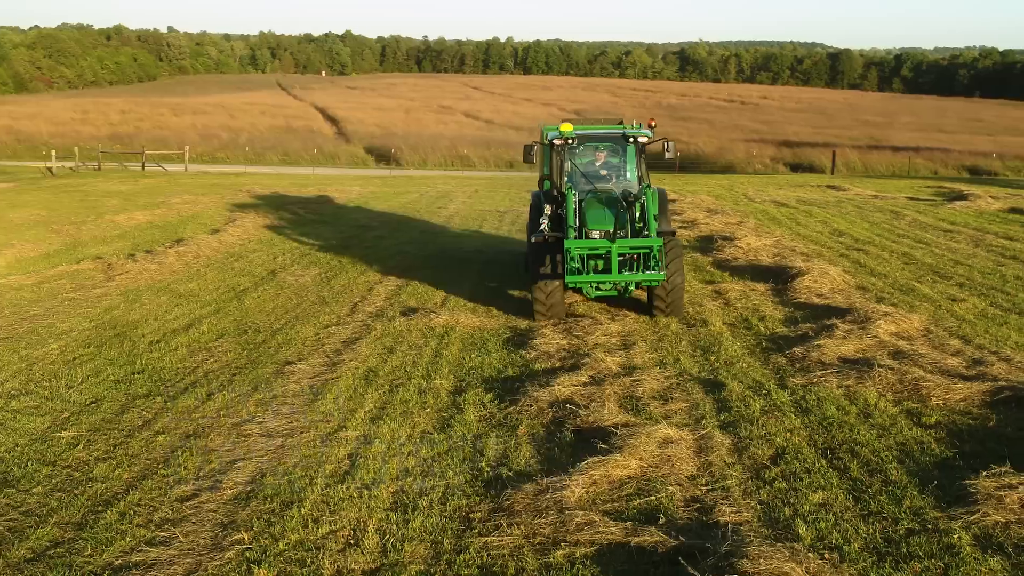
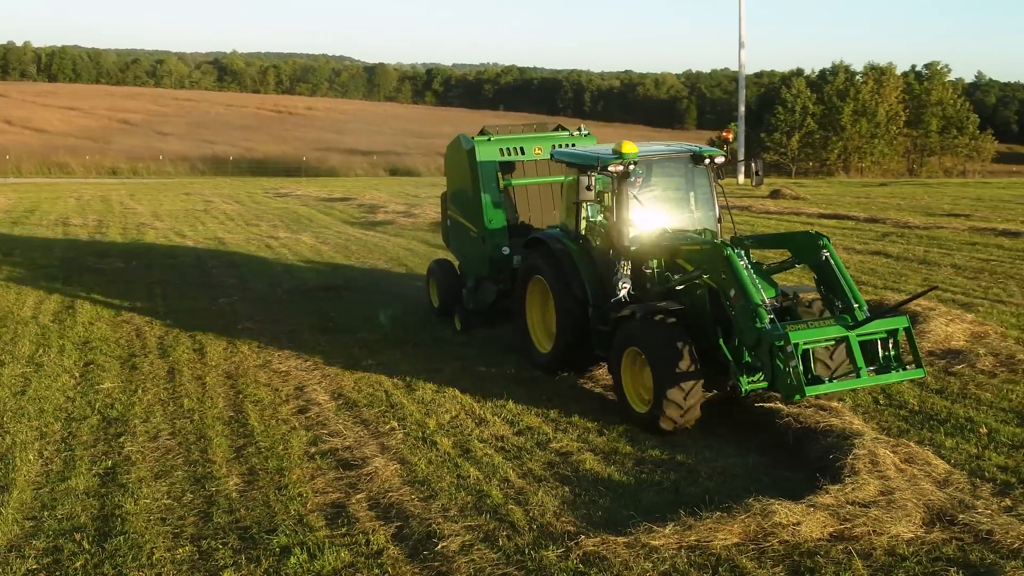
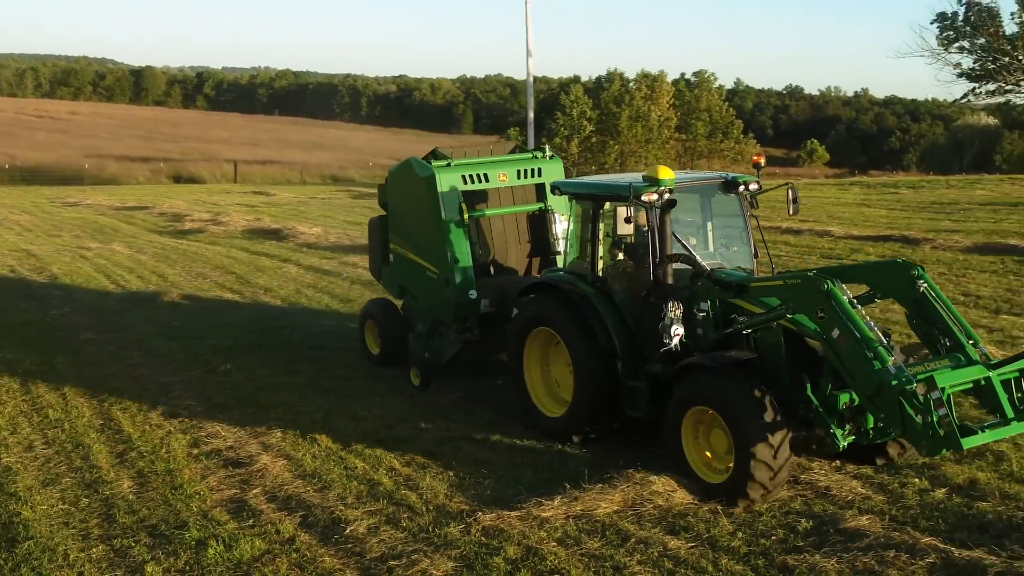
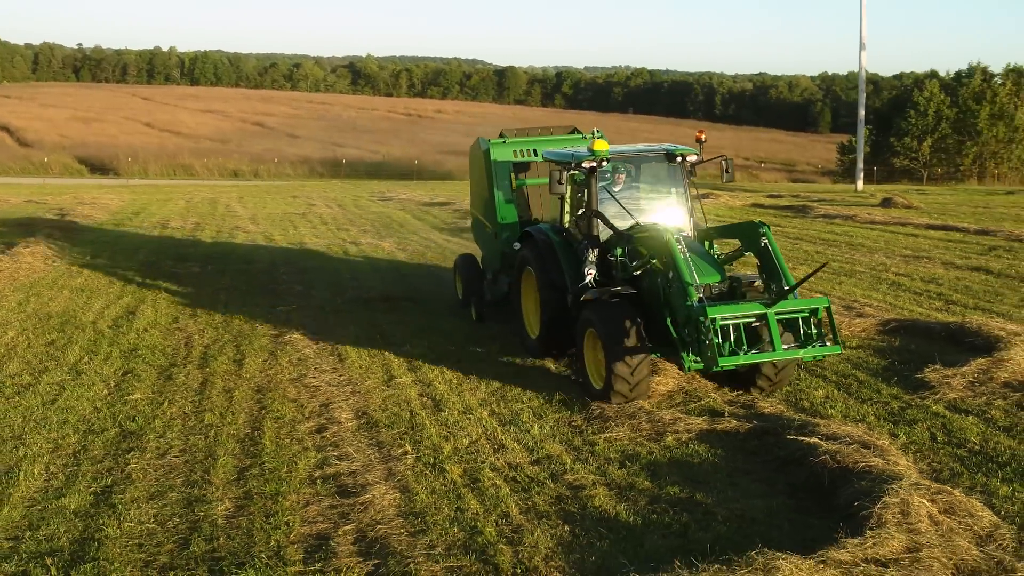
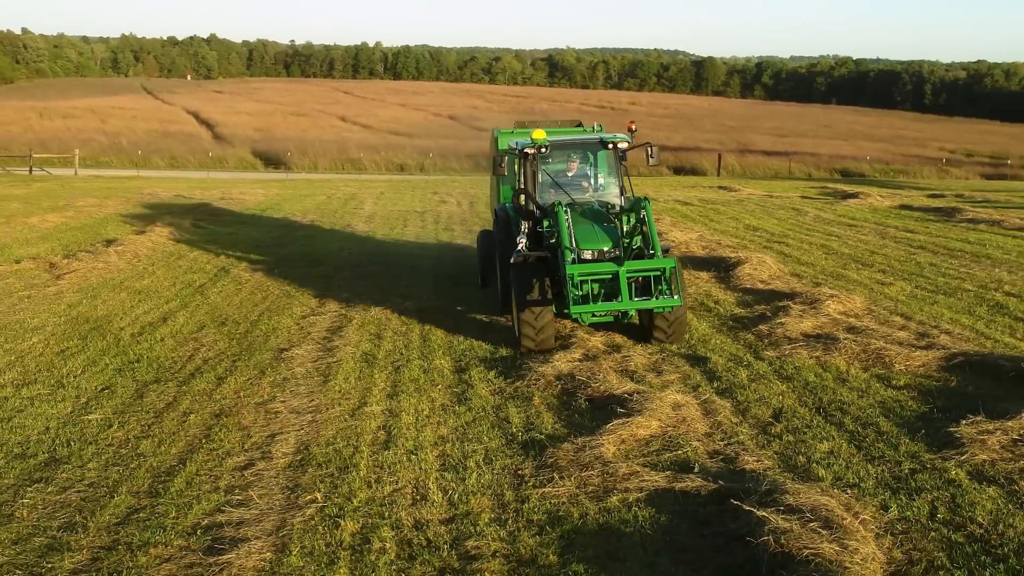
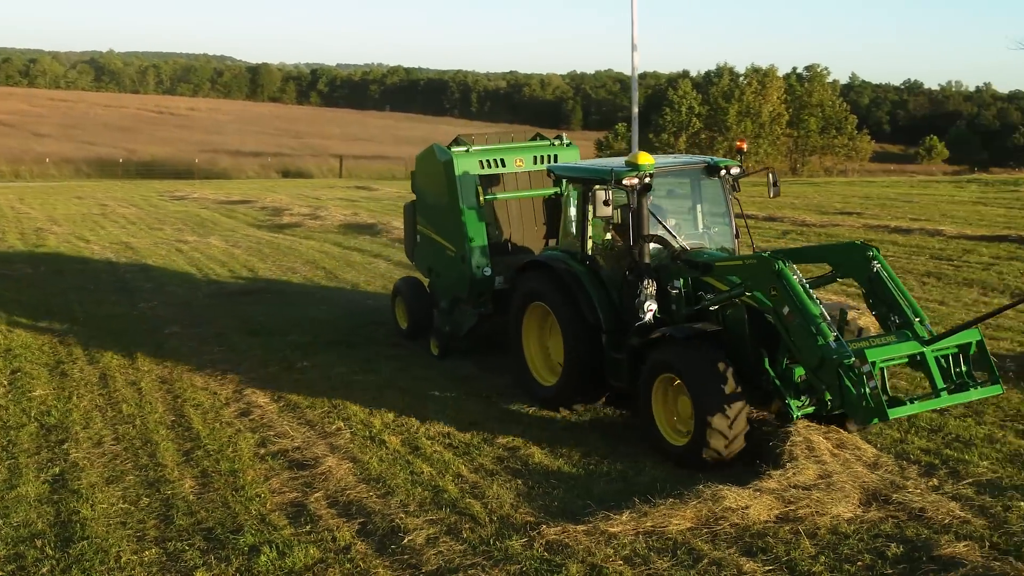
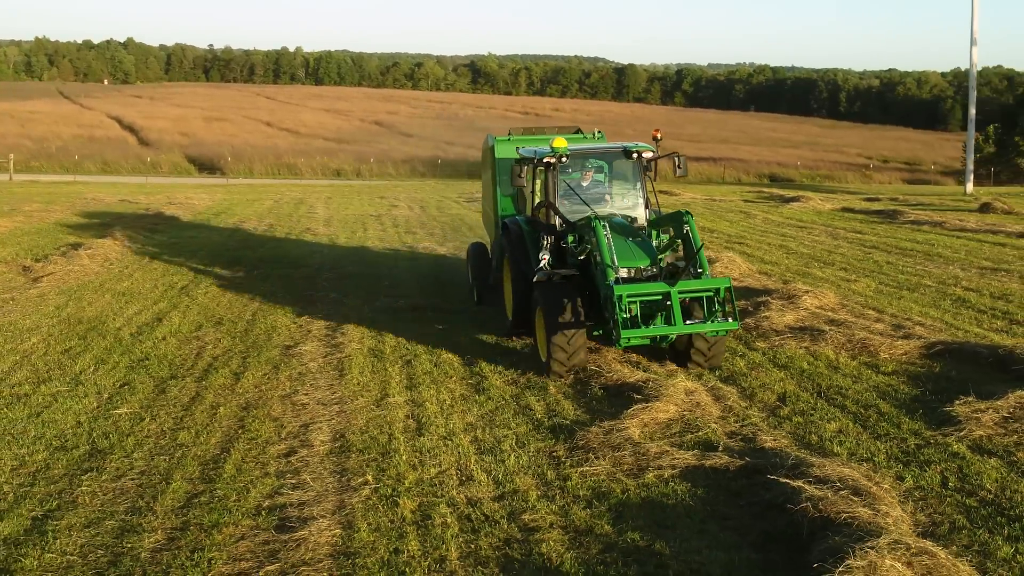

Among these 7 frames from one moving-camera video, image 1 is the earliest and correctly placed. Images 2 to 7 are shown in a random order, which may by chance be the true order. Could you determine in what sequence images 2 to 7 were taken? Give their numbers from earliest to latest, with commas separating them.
5, 7, 4, 2, 6, 3
